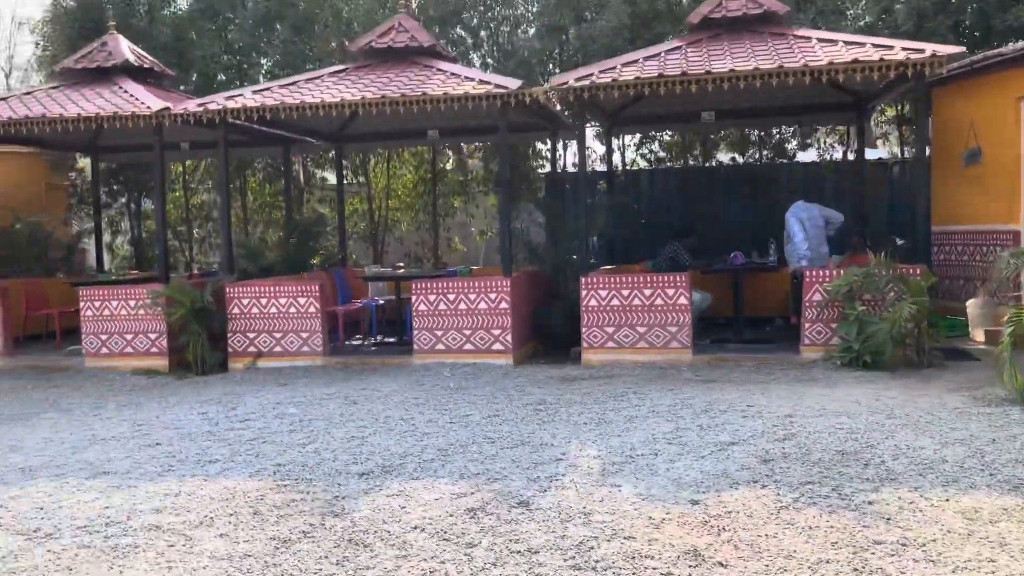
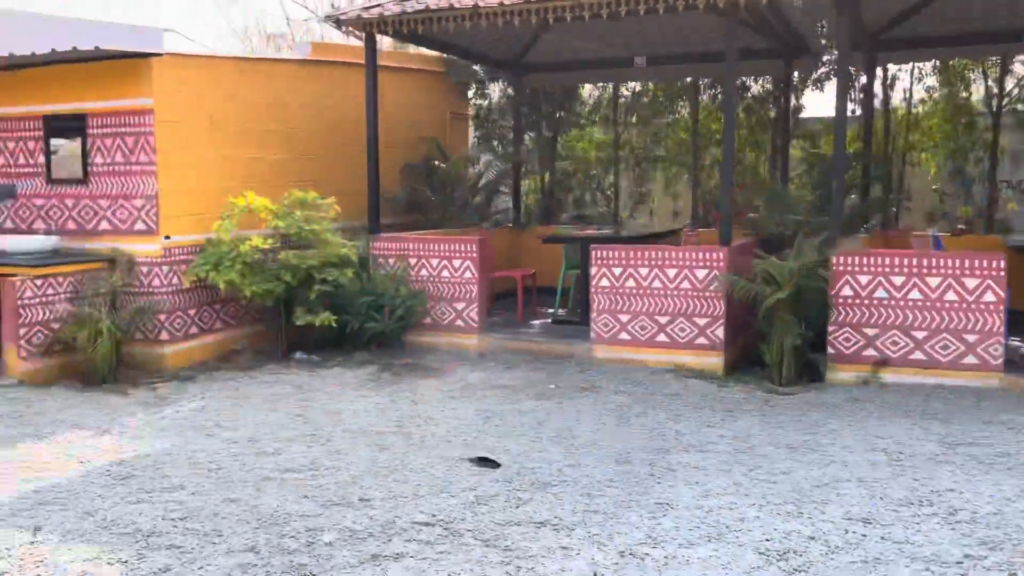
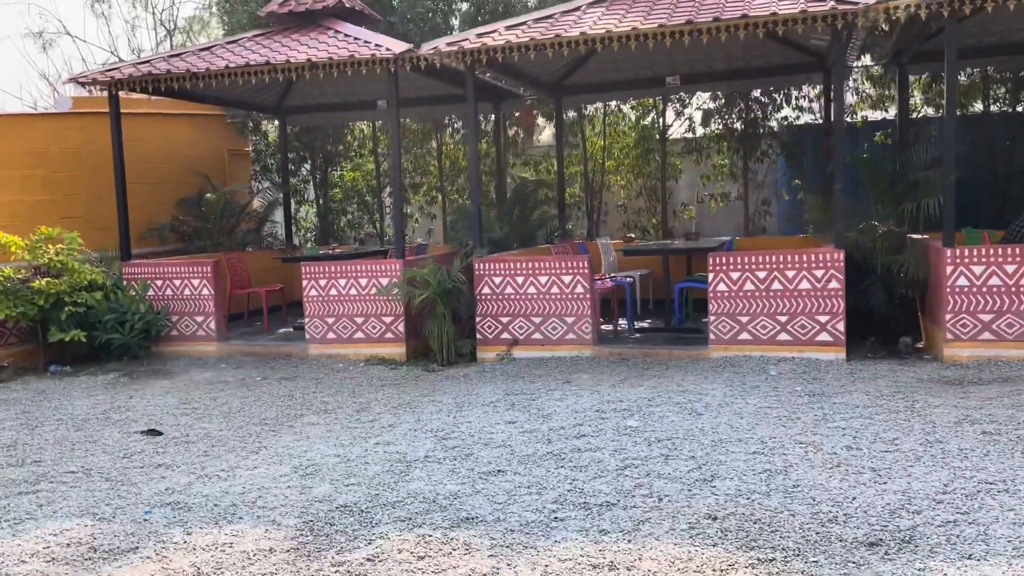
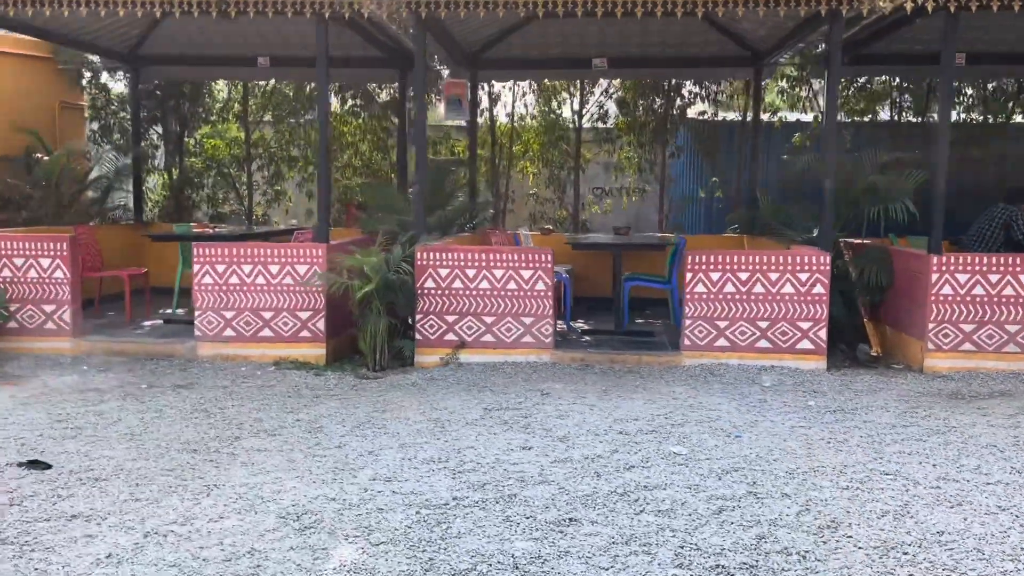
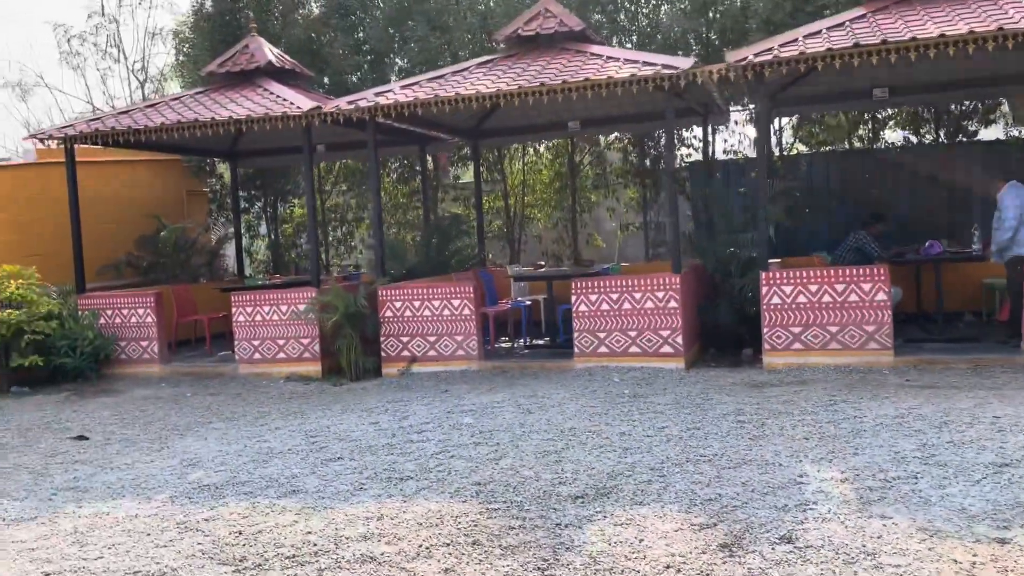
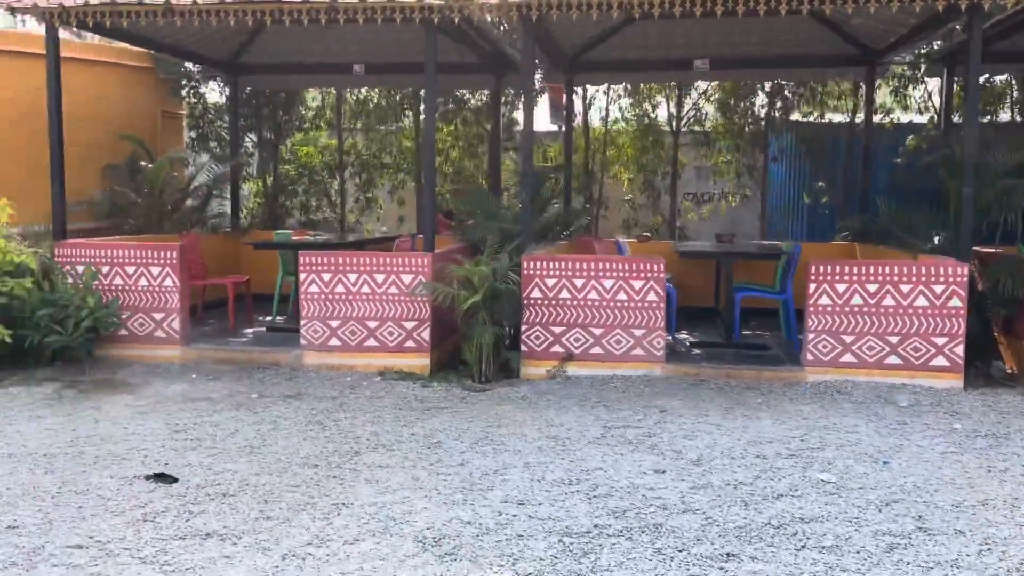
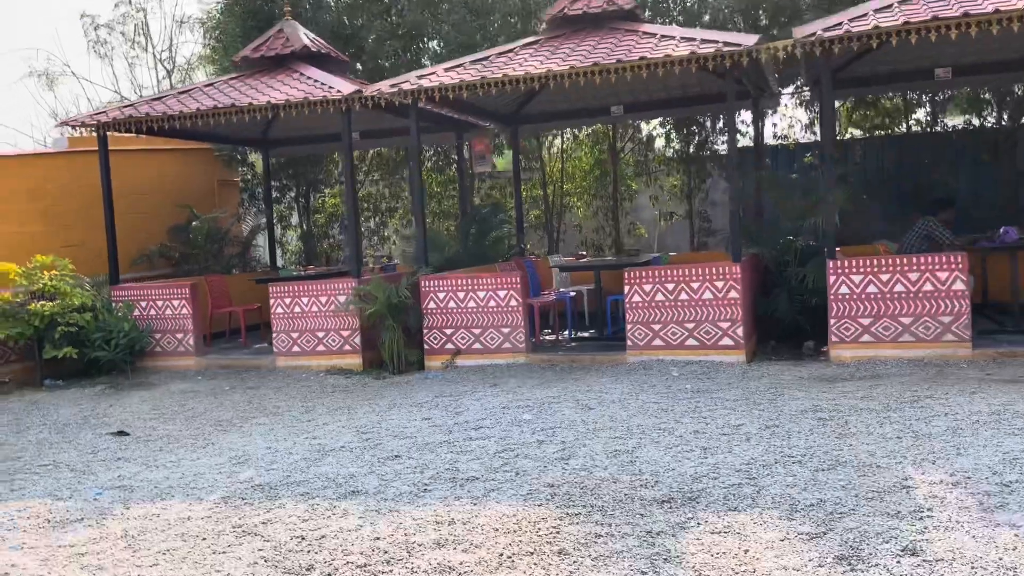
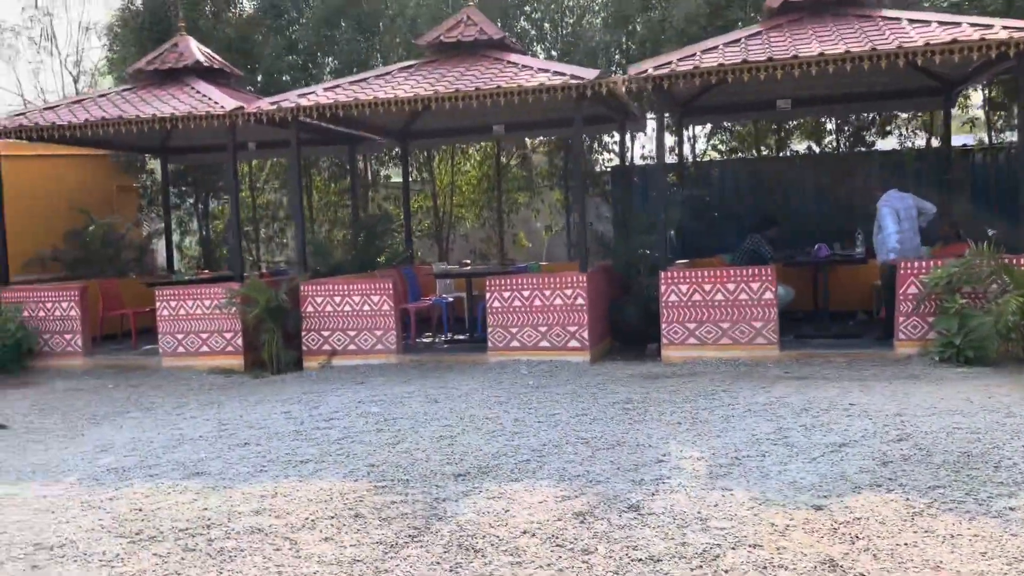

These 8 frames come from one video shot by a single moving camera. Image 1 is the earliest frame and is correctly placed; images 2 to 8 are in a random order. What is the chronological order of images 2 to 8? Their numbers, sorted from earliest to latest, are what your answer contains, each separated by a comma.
8, 5, 7, 3, 4, 6, 2
